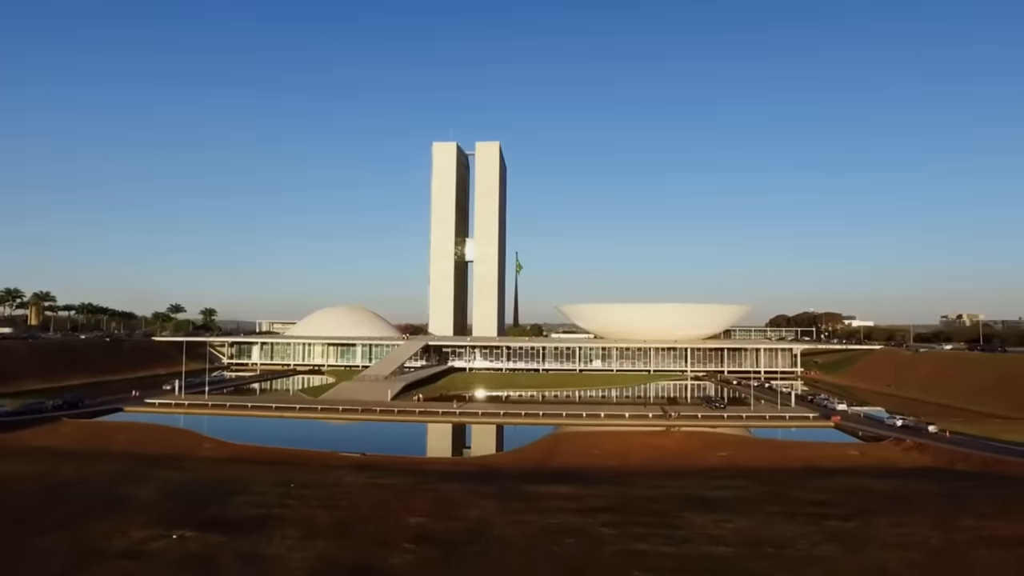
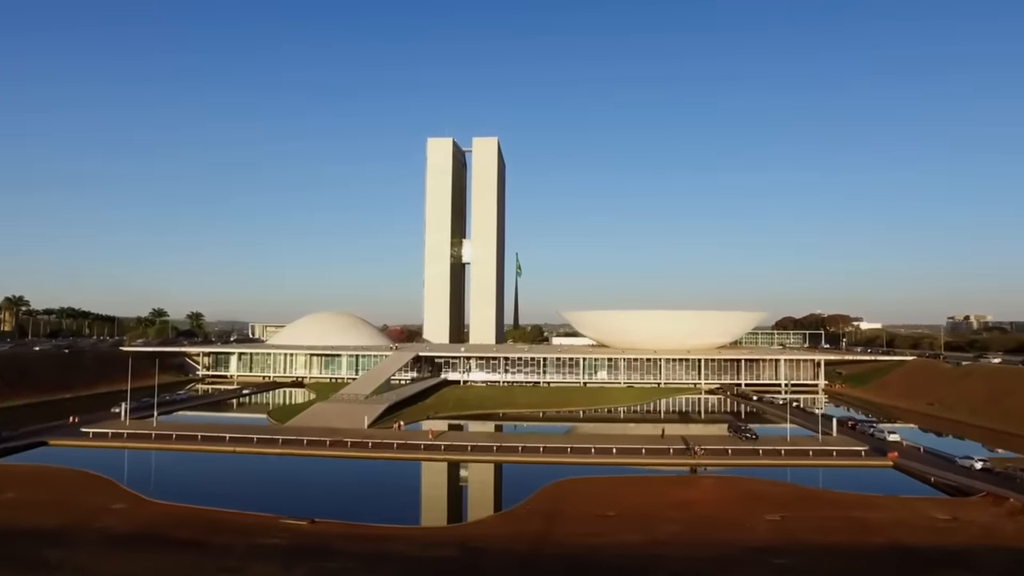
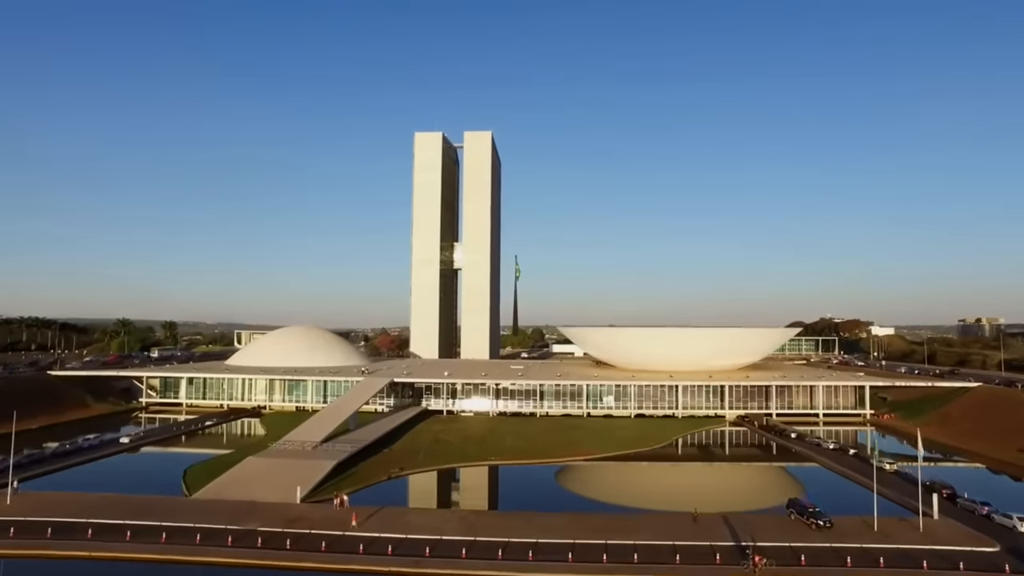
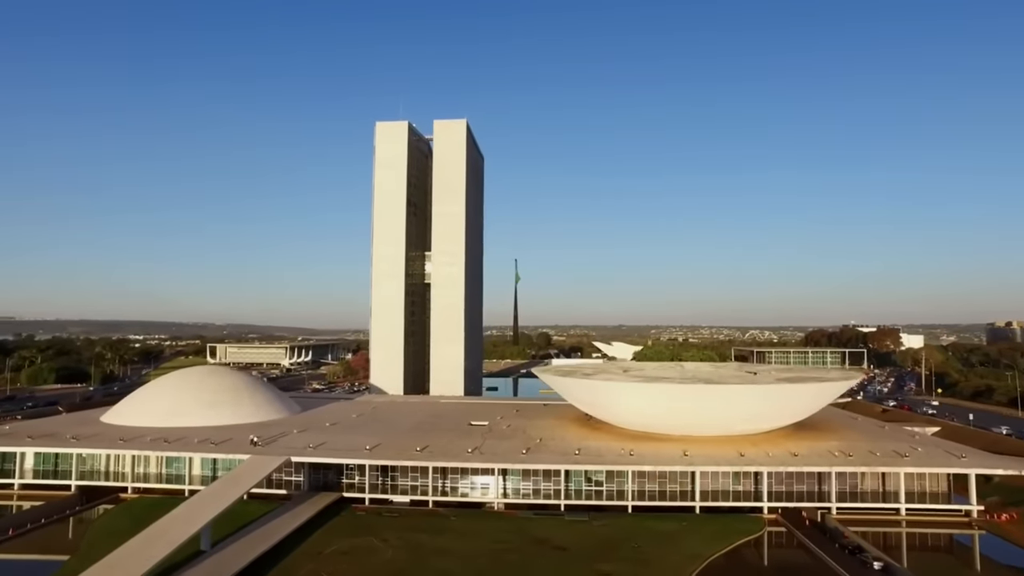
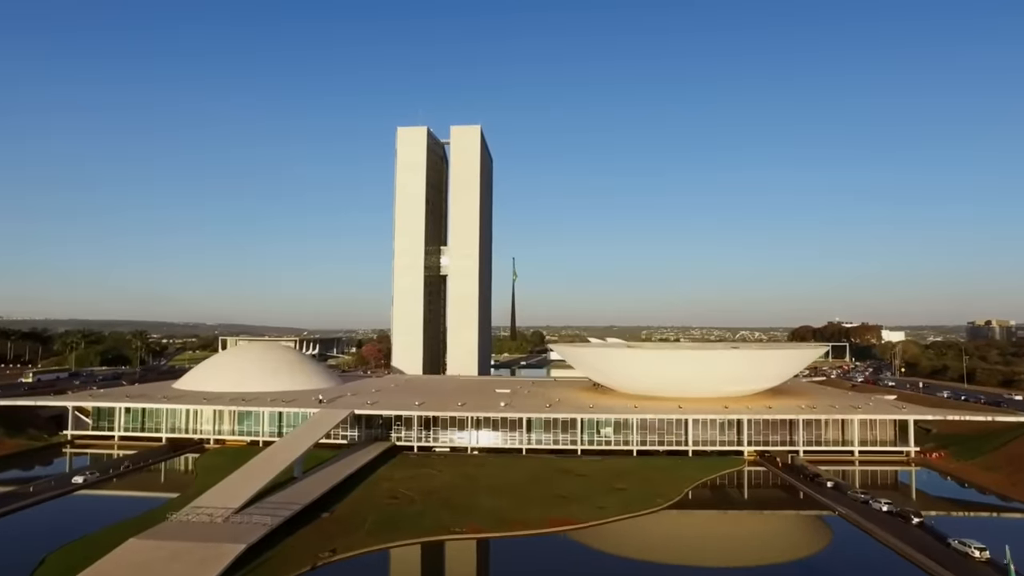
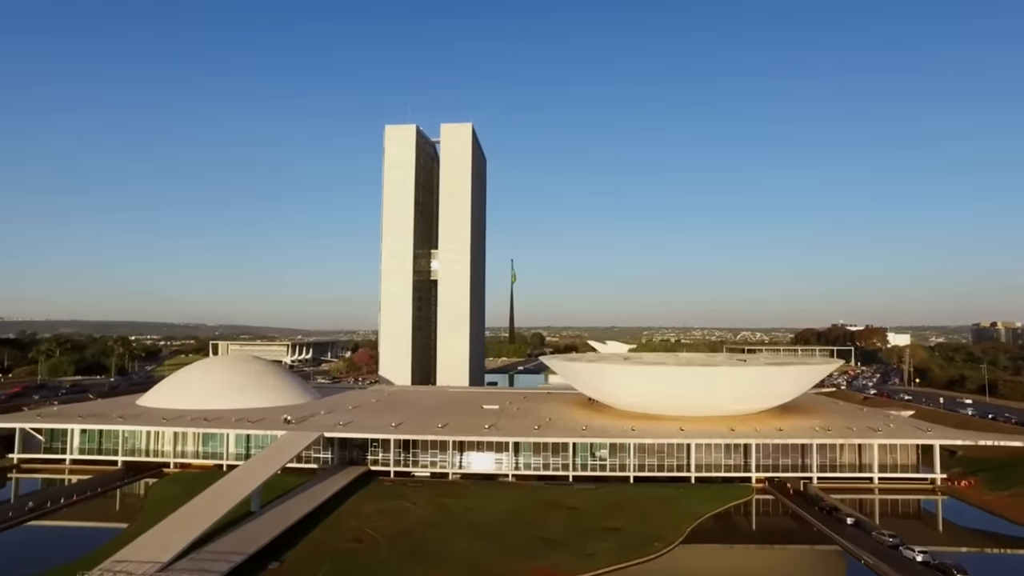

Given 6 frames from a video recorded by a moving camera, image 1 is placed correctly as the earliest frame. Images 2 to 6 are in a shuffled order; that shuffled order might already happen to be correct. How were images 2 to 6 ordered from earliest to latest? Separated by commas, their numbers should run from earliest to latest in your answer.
2, 3, 5, 6, 4
